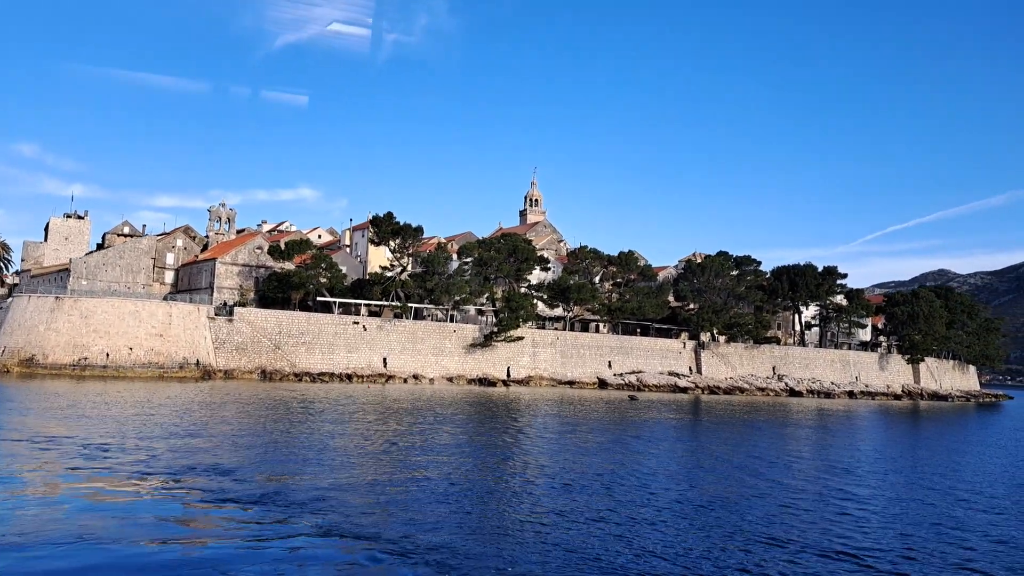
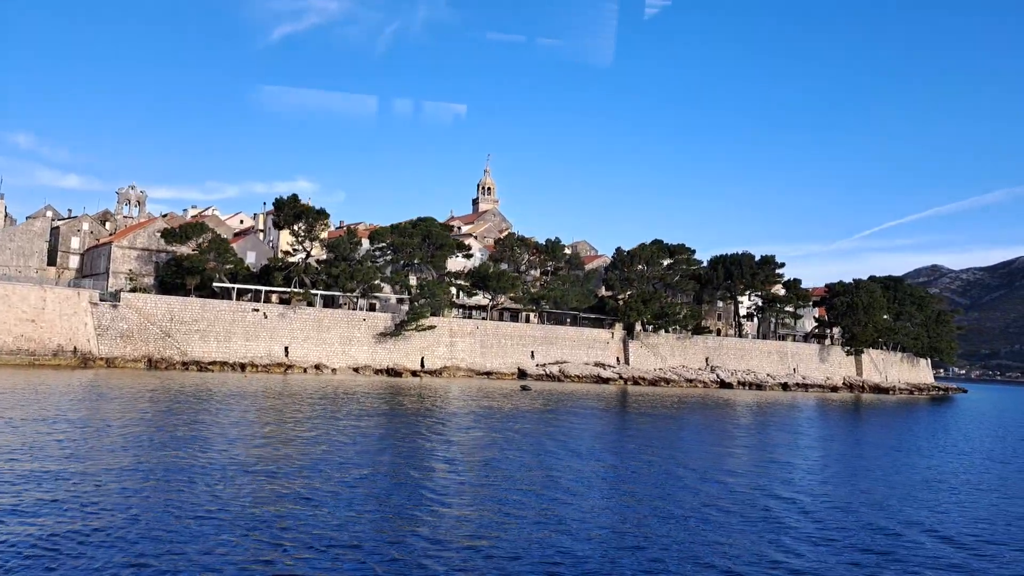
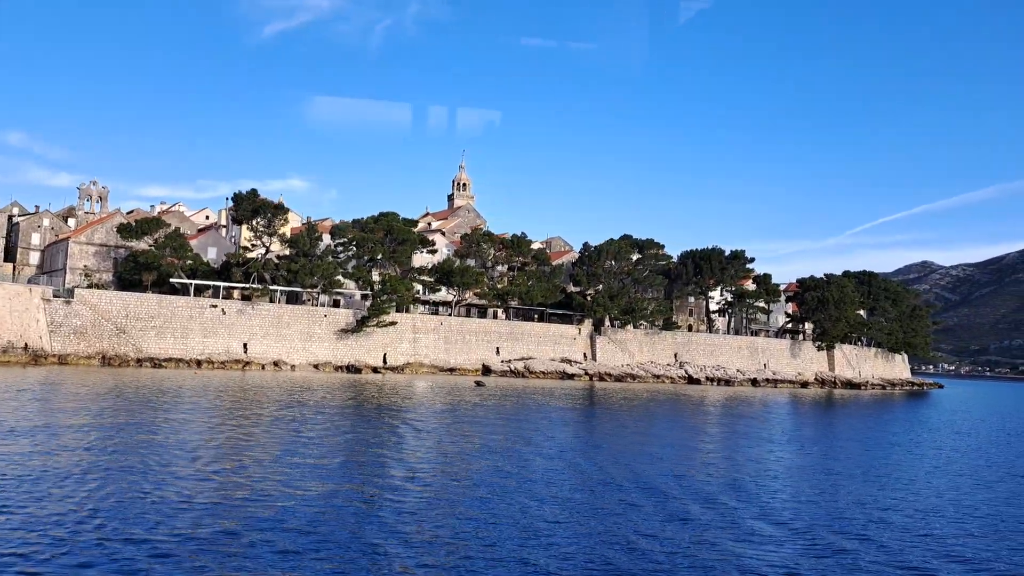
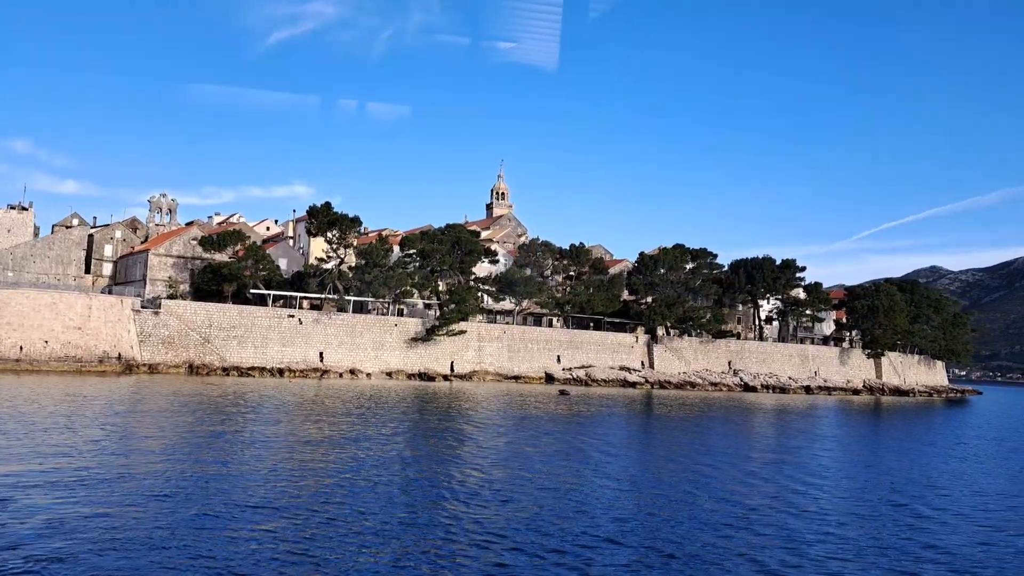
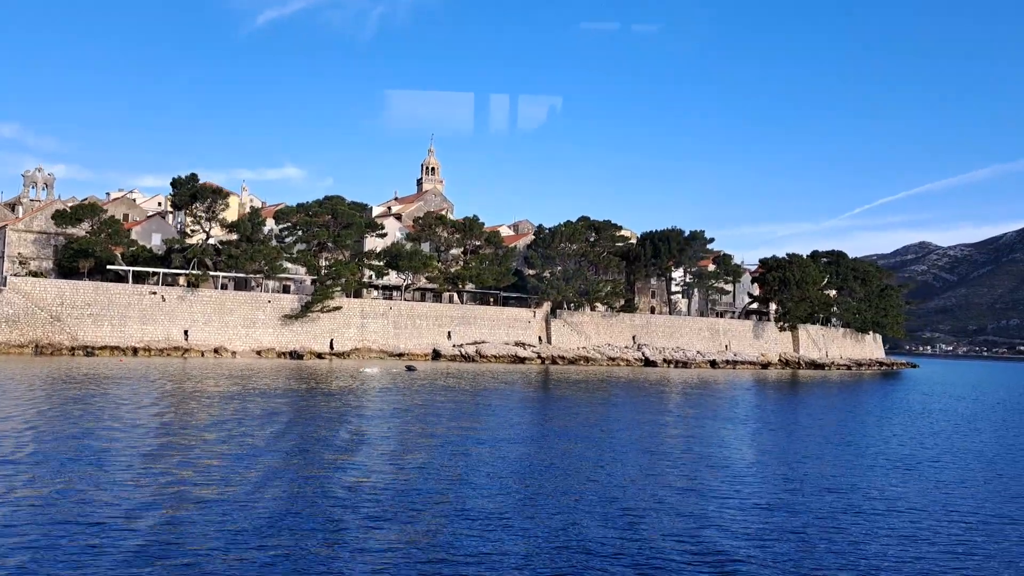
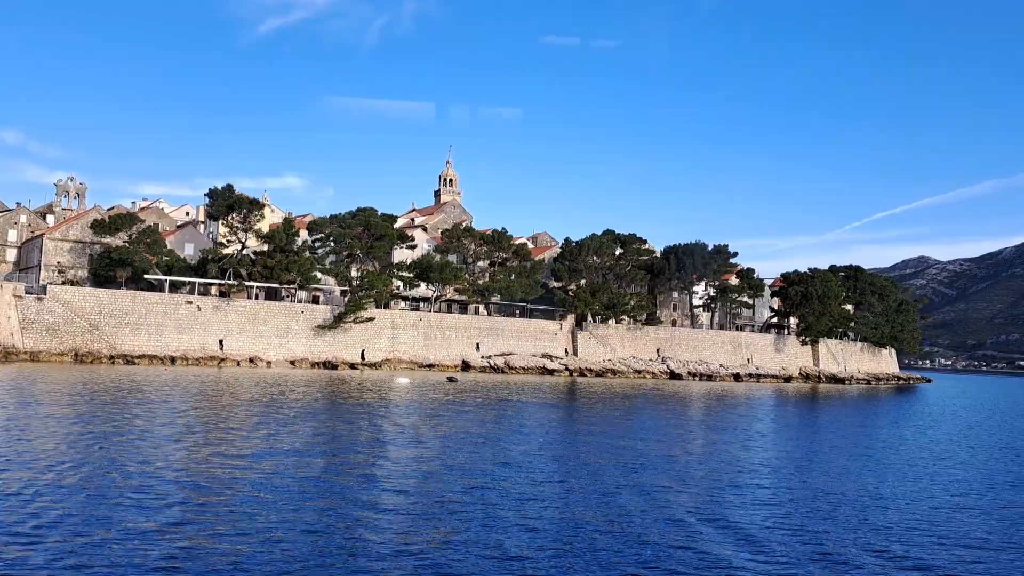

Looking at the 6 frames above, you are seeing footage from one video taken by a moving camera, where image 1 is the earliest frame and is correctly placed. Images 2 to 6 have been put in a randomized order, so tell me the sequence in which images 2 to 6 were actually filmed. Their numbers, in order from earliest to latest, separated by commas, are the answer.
4, 2, 3, 6, 5
